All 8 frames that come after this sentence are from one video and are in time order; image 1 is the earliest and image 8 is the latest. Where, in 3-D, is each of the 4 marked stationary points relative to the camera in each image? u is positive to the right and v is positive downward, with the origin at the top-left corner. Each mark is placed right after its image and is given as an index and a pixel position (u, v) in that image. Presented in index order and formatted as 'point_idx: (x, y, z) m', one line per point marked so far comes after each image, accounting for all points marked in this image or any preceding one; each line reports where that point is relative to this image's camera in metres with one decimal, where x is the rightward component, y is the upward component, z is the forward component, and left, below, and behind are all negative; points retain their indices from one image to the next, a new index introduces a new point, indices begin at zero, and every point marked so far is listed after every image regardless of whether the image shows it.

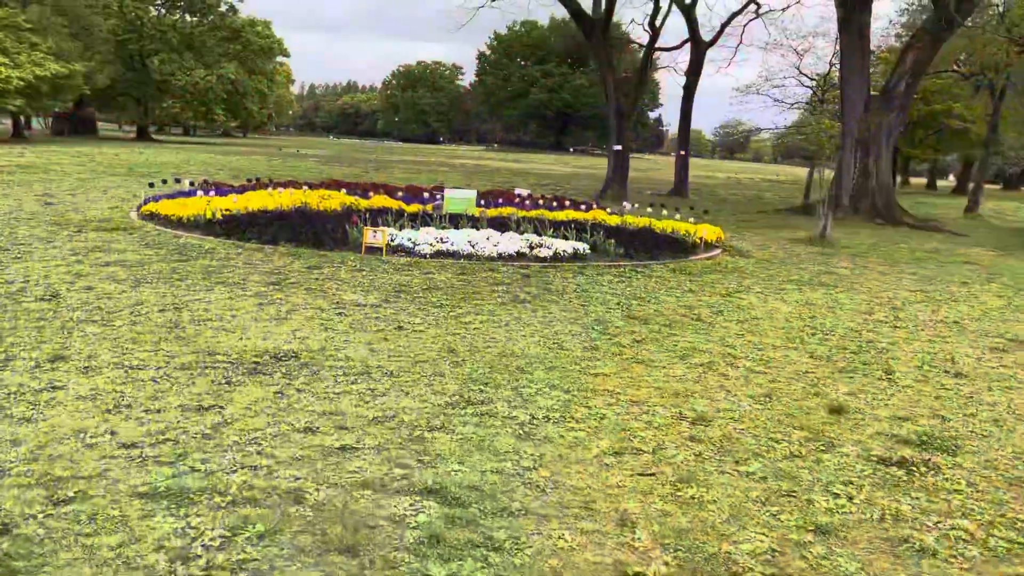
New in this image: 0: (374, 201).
0: (-1.5, +1.0, +9.9) m
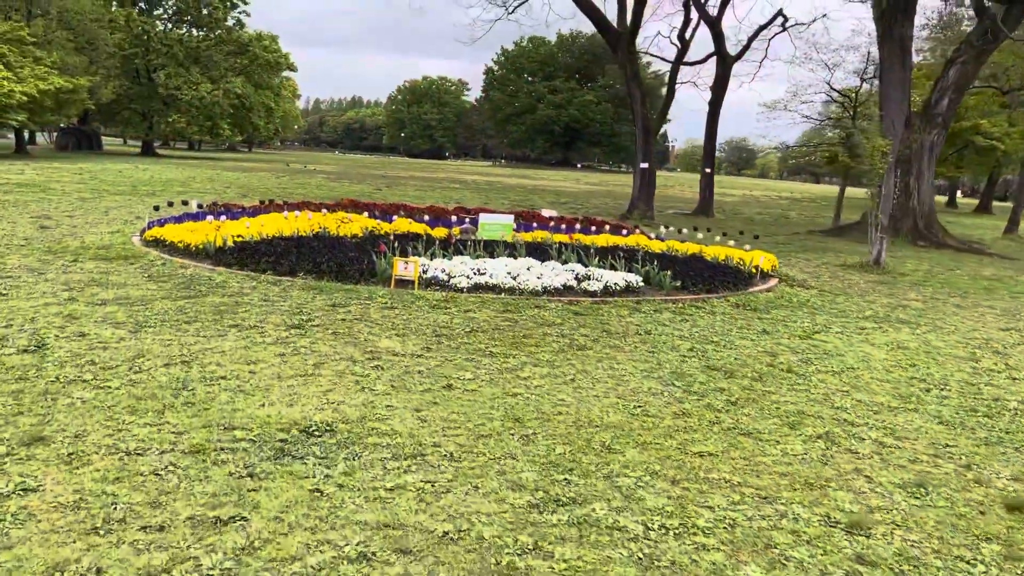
0: (-1.2, +0.7, +9.2) m
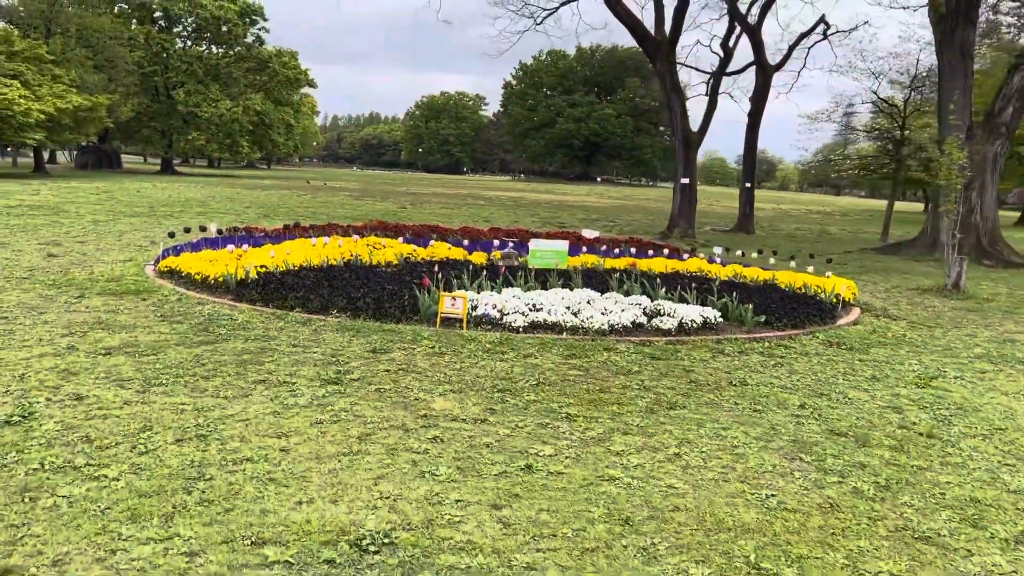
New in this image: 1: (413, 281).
0: (-0.7, +0.4, +8.3) m
1: (-0.7, 0.0, +6.6) m
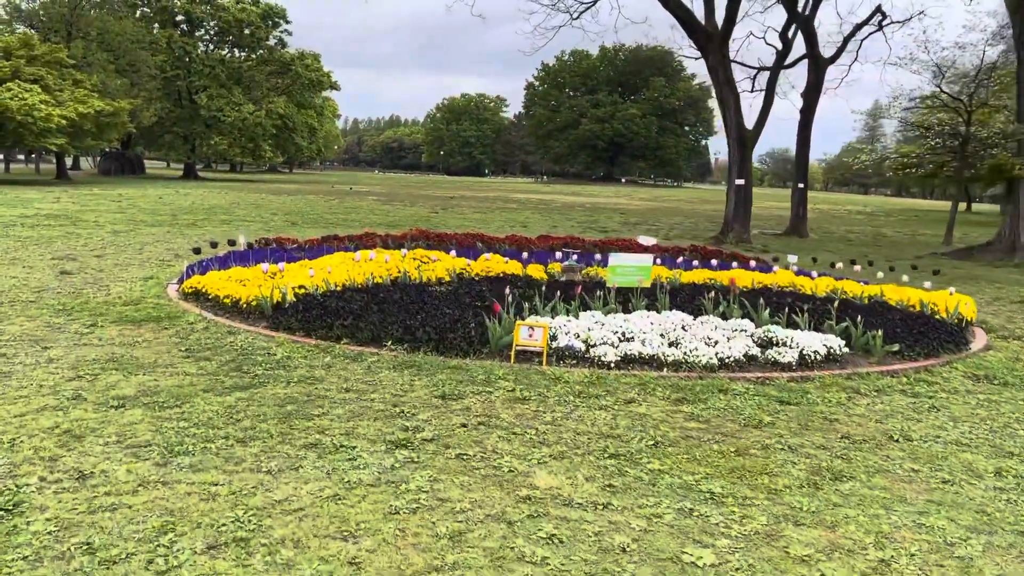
0: (-0.2, +0.2, +7.4) m
1: (-0.2, -0.1, +5.7) m
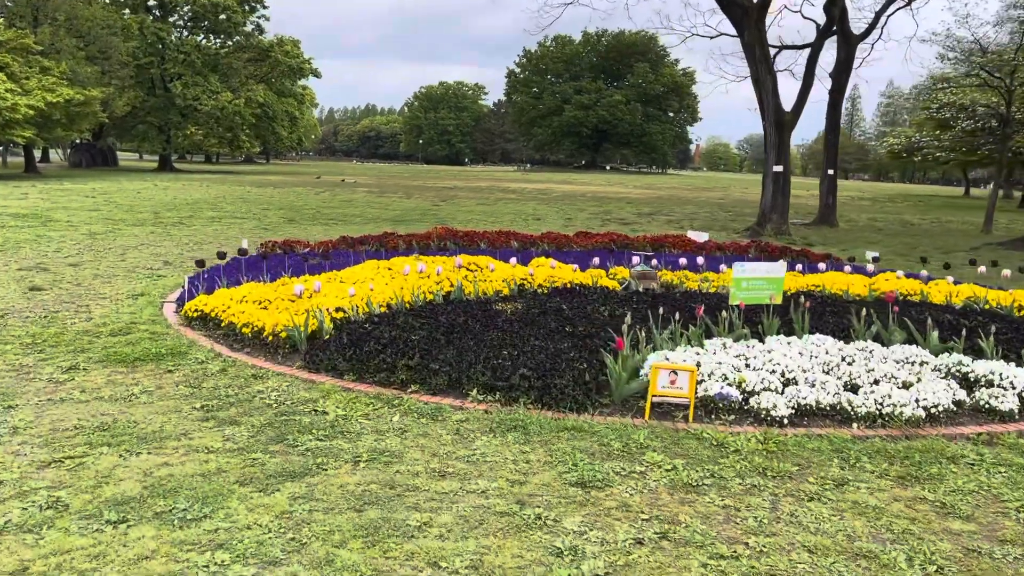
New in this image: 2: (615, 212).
0: (+0.3, +0.1, +6.1) m
1: (+0.3, -0.2, +4.4) m
2: (+2.2, +1.6, +18.6) m
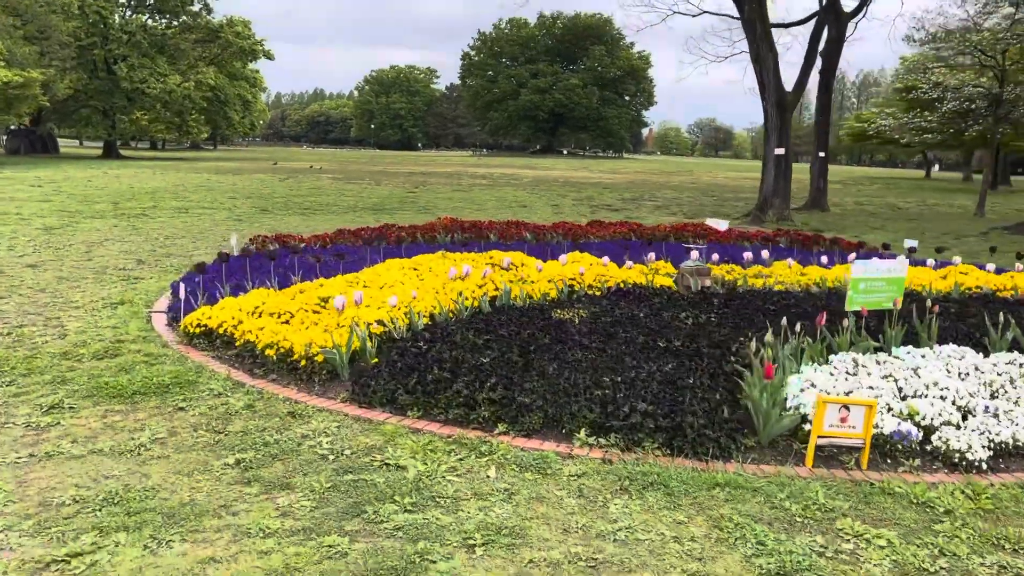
0: (+0.6, +0.1, +5.4) m
1: (+0.7, -0.3, +3.6) m
2: (+1.7, +1.8, +17.9) m
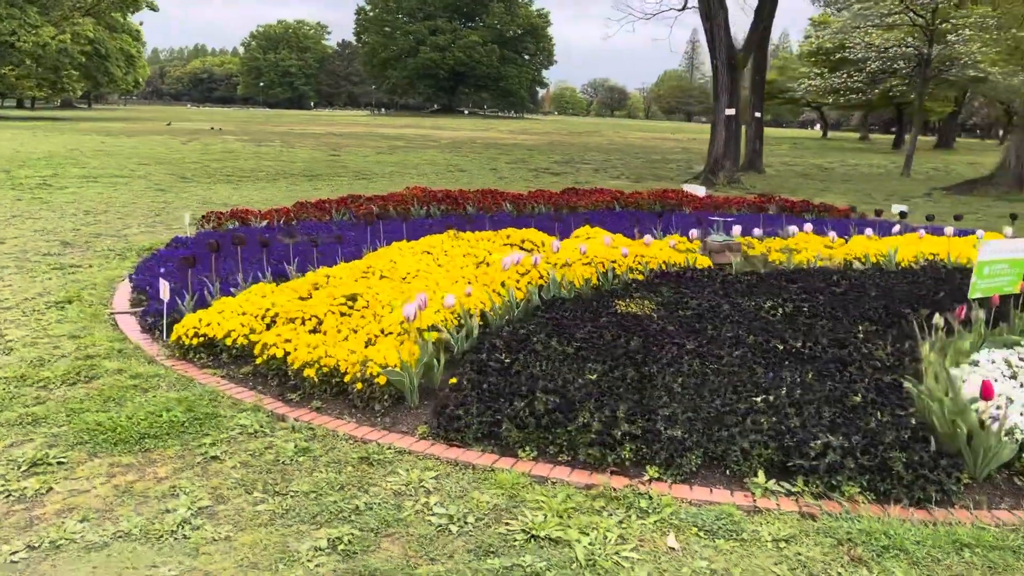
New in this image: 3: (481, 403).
0: (+0.7, +0.2, +4.7) m
1: (+1.0, -0.2, +3.0) m
2: (+0.4, +2.5, +17.2) m
3: (-0.1, -0.4, +2.7) m
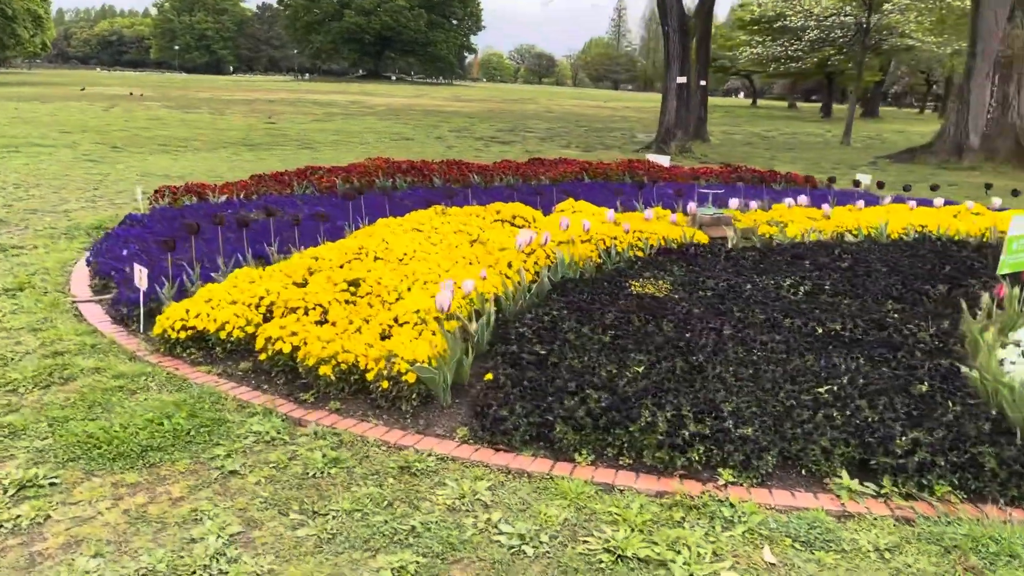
0: (+0.7, +0.3, +4.5) m
1: (+1.1, -0.2, +2.9) m
2: (-0.7, +3.1, +16.8) m
3: (0.0, -0.3, +2.5) m
